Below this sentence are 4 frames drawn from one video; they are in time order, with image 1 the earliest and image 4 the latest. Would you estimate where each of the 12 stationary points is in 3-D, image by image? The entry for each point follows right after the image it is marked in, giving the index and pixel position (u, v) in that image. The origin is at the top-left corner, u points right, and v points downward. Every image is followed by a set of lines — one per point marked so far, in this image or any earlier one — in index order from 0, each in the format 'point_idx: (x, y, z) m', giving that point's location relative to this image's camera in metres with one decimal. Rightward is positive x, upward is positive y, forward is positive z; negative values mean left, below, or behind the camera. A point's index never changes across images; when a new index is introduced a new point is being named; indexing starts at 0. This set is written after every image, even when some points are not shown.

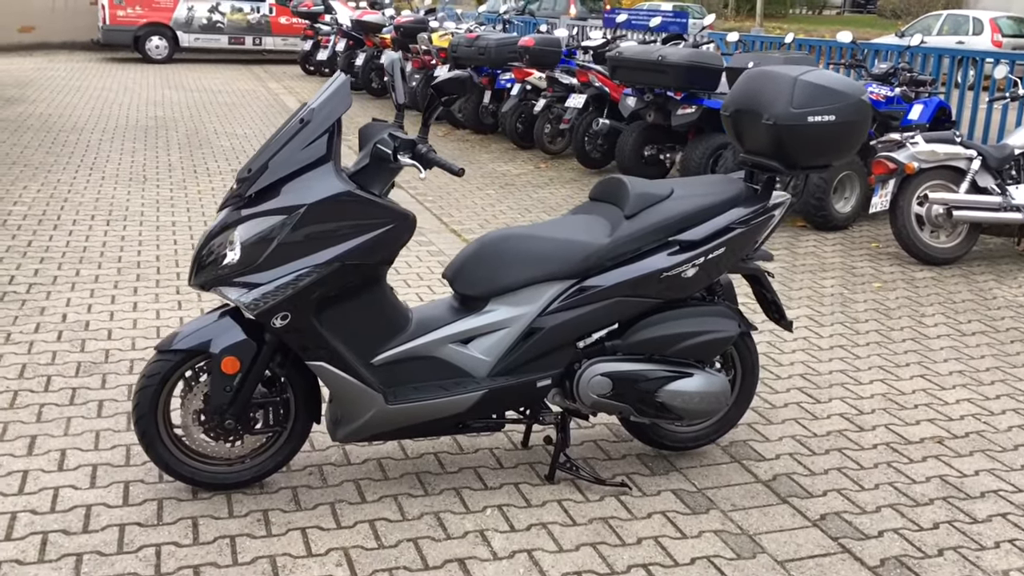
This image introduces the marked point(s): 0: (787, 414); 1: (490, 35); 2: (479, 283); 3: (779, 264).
0: (+1.2, -0.5, +4.4) m
1: (-0.2, +2.7, +11.1) m
2: (-0.1, 0.0, +3.5) m
3: (+1.8, +0.2, +6.8) m
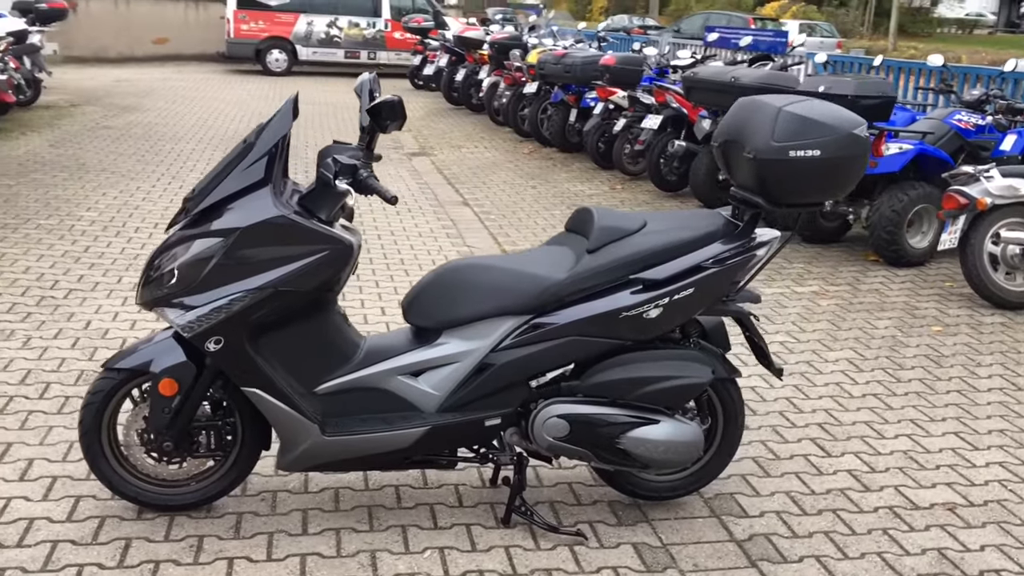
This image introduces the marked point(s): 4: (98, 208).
0: (+1.1, -0.7, +4.1) m
1: (+0.7, +2.5, +10.9) m
2: (-0.3, -0.1, +3.4) m
3: (+2.0, -0.1, +6.4) m
4: (-3.2, +0.6, +7.9) m
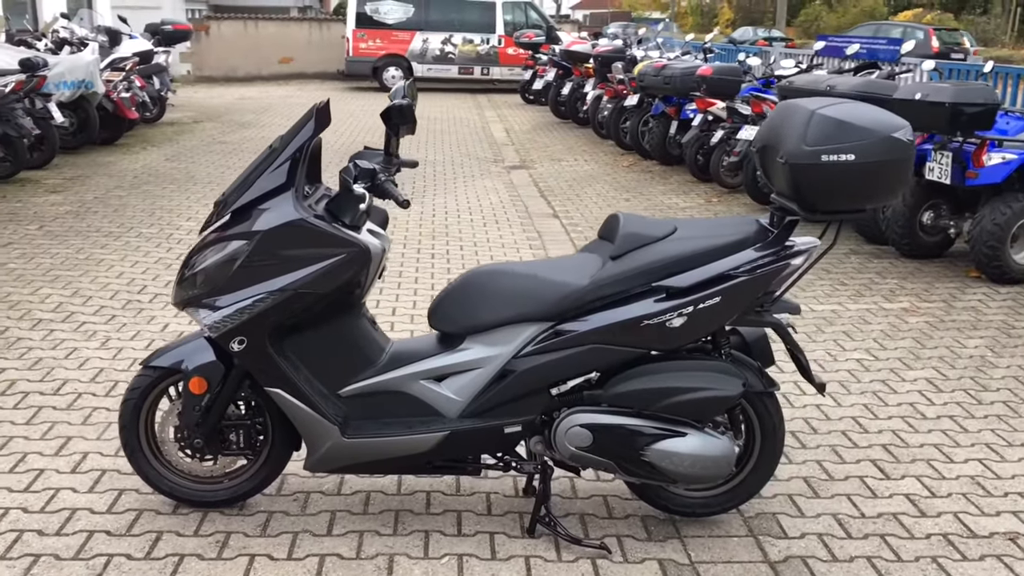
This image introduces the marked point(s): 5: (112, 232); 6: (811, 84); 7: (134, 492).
0: (+1.3, -0.8, +3.9) m
1: (+1.7, +2.4, +10.8) m
2: (-0.2, -0.1, +3.4) m
3: (+2.5, -0.2, +6.1) m
4: (-2.5, +0.6, +8.2) m
5: (-3.0, +0.4, +7.6) m
6: (+2.4, +1.6, +8.1) m
7: (-1.3, -0.7, +3.6) m
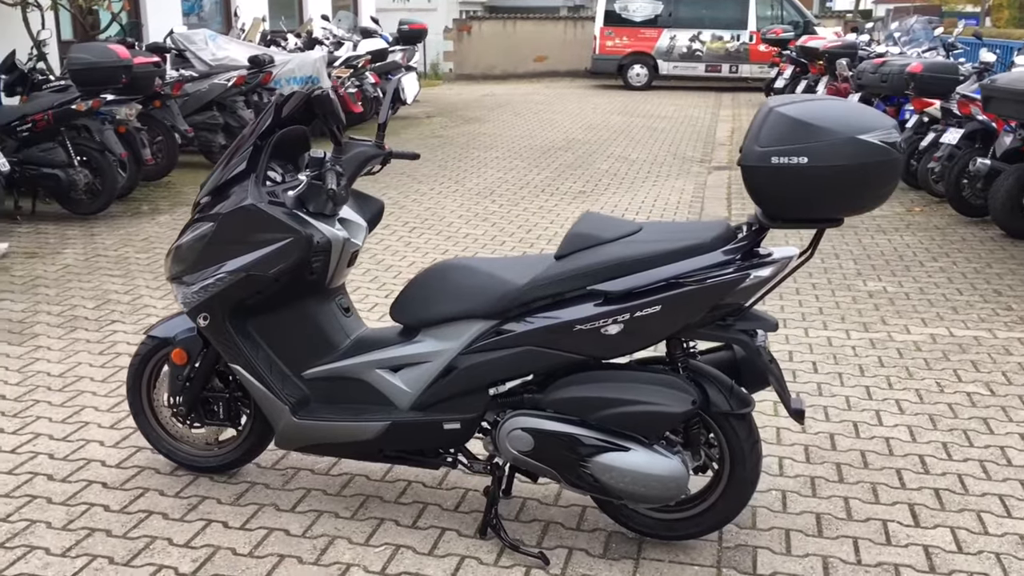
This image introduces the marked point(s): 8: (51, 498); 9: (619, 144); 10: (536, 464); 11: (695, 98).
0: (+1.2, -0.8, +3.5) m
1: (+3.7, +2.2, +9.9) m
2: (-0.3, -0.1, +3.4) m
3: (+3.0, -0.3, +5.3) m
4: (-1.2, +0.7, +8.7) m
5: (-1.8, +0.6, +8.2) m
6: (+3.6, +1.5, +7.2) m
7: (-1.4, -0.6, +3.9) m
8: (-1.6, -0.7, +3.6) m
9: (+1.4, +1.8, +13.0) m
10: (+0.1, -0.5, +3.2) m
11: (+3.5, +3.6, +19.4) m
